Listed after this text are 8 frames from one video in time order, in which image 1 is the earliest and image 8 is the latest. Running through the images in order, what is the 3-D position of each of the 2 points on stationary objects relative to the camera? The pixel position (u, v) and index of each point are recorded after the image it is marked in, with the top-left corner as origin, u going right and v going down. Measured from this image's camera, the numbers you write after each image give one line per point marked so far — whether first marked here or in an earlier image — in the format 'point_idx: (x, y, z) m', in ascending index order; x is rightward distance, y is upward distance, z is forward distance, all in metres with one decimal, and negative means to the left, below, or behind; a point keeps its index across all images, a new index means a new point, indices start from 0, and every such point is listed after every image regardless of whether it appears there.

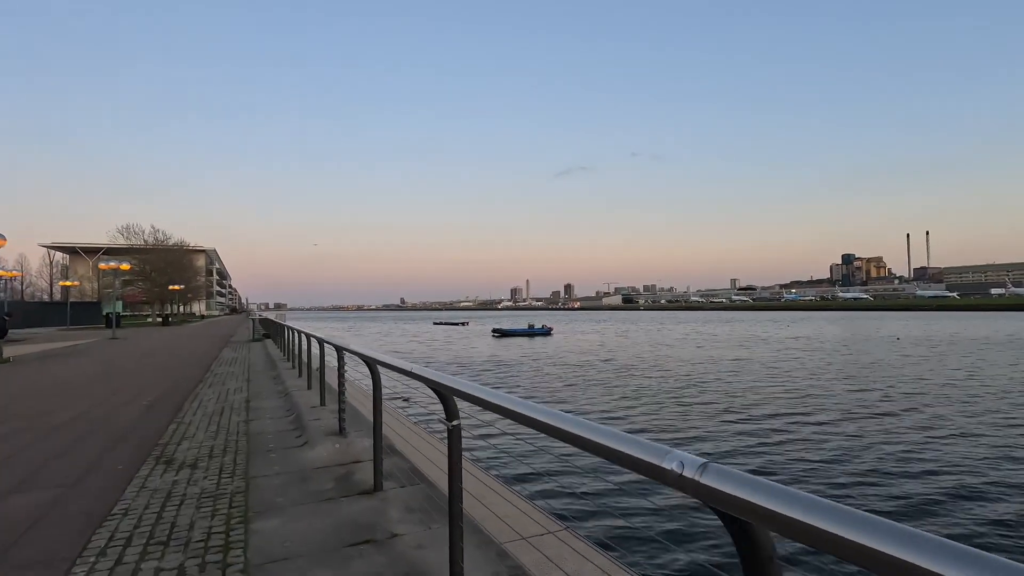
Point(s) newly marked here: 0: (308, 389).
0: (-3.8, -1.9, +11.2) m
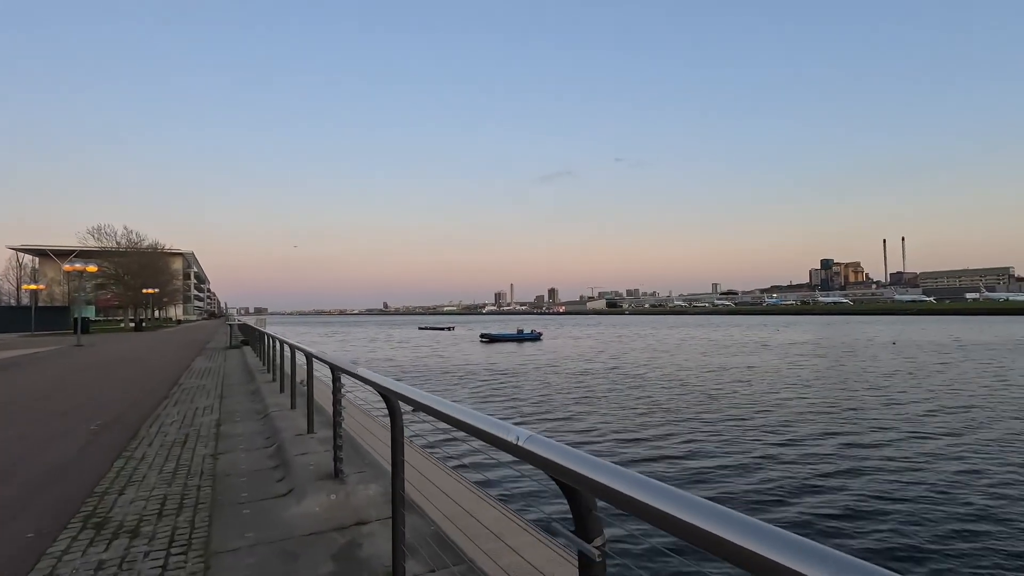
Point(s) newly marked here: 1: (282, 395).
0: (-3.4, -2.0, +9.3) m
1: (-4.3, -2.0, +11.1) m
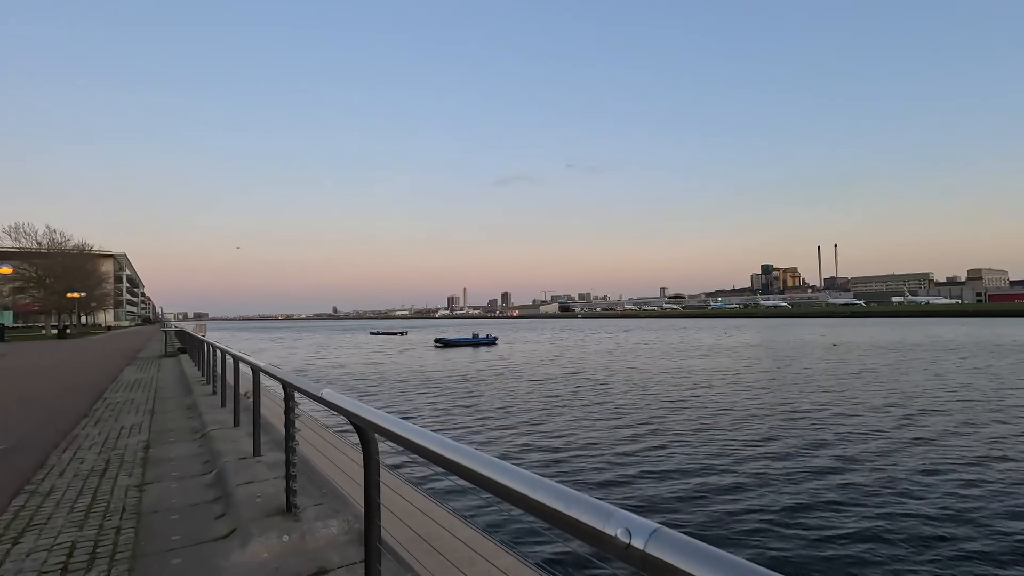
0: (-3.8, -2.0, +8.2) m
1: (-4.8, -2.1, +10.0) m
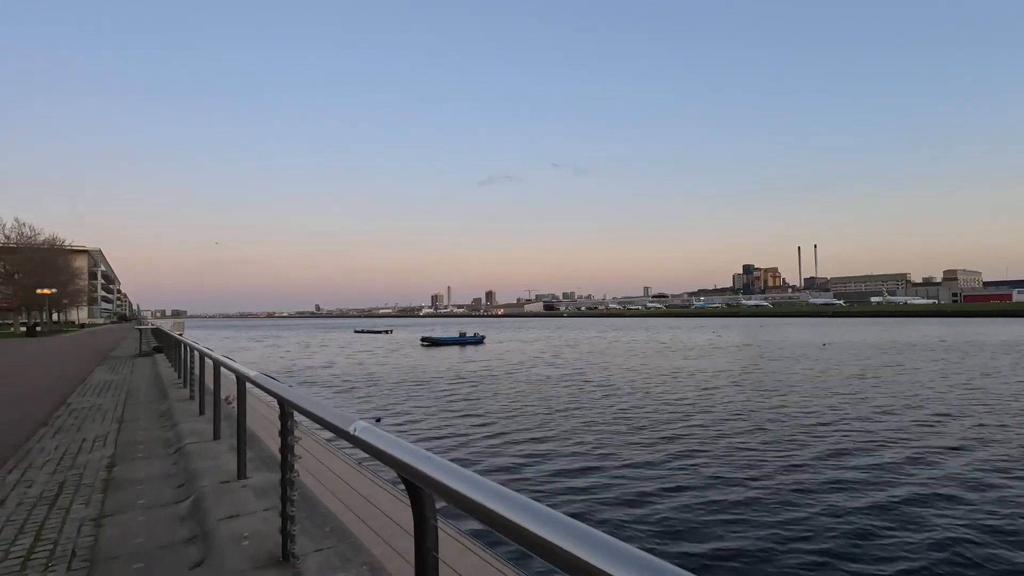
0: (-3.5, -1.9, +7.1) m
1: (-4.6, -2.0, +8.8) m
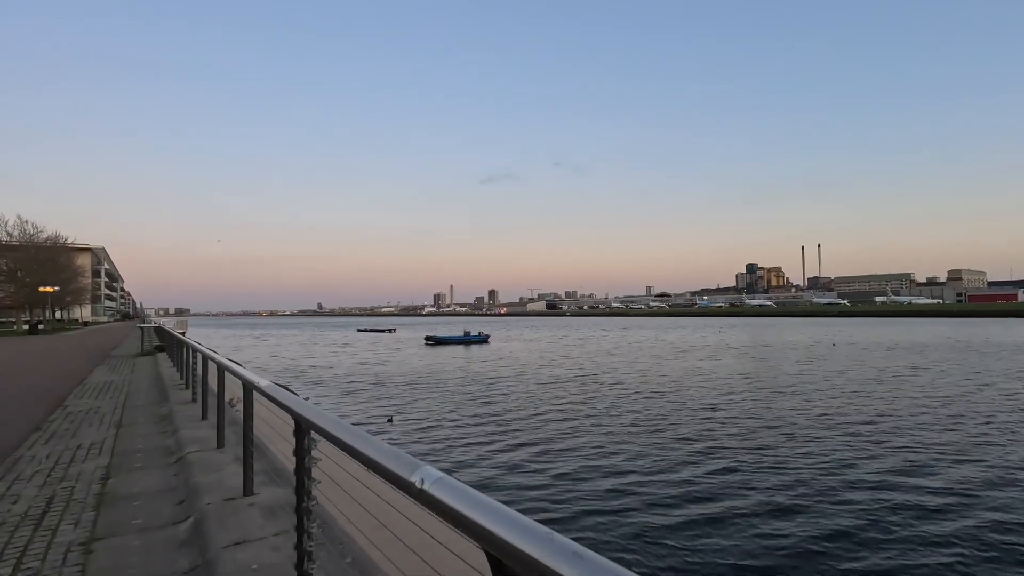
0: (-3.2, -1.9, +6.5) m
1: (-4.3, -1.9, +8.2) m
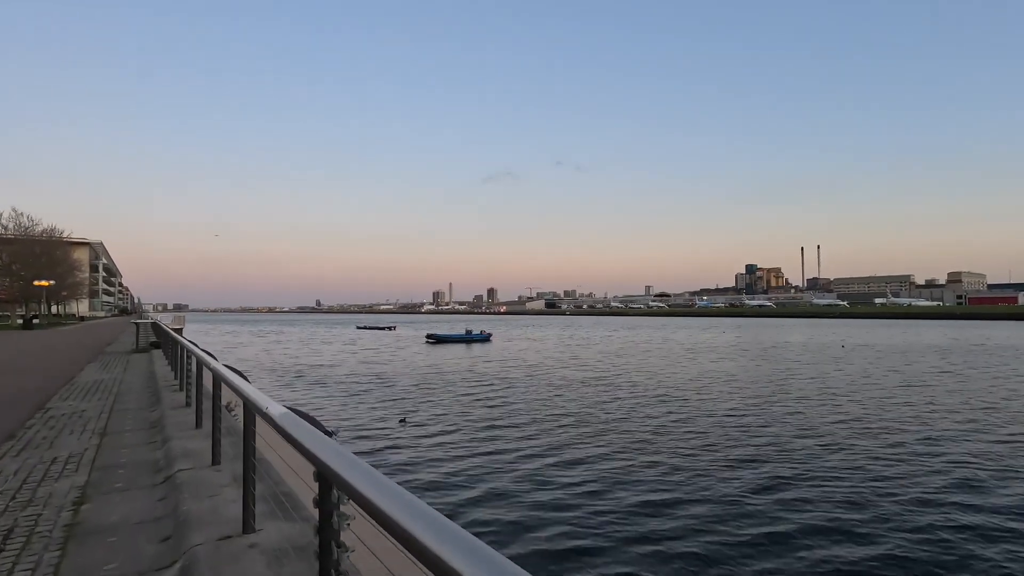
0: (-2.7, -1.8, +5.6) m
1: (-3.8, -1.8, +7.3) m
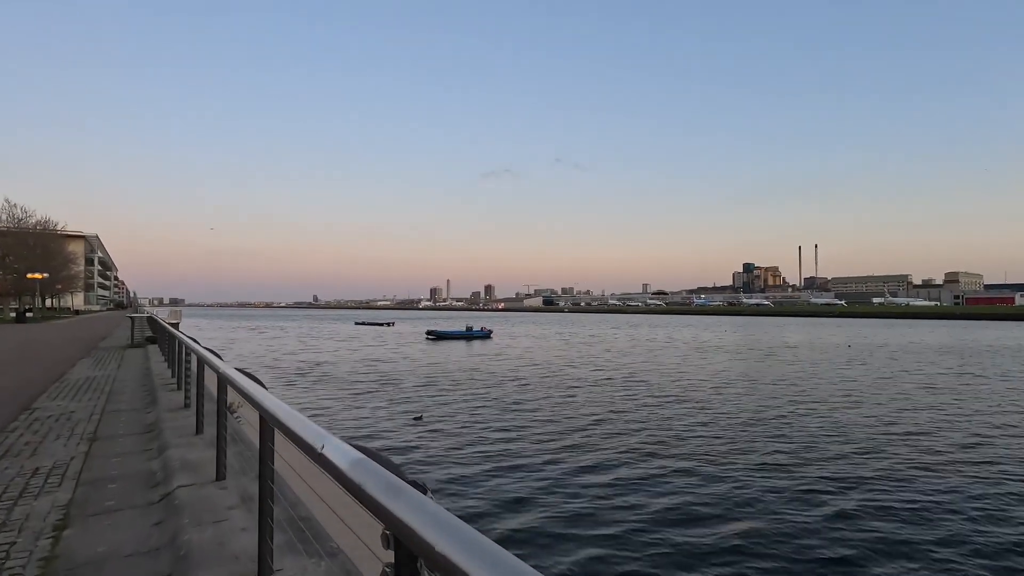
0: (-2.3, -1.7, +4.8) m
1: (-3.4, -1.7, +6.5) m
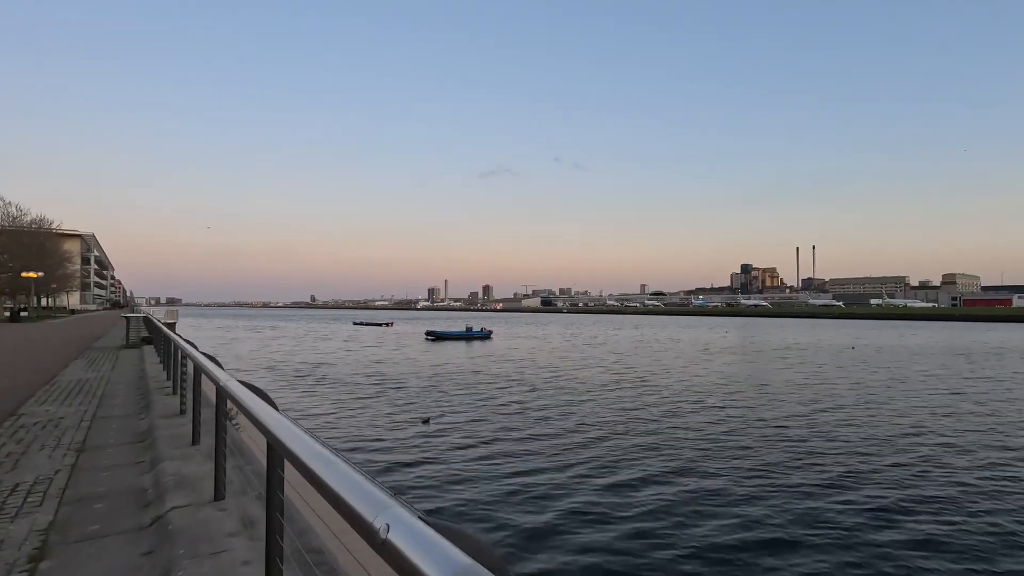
0: (-2.0, -1.7, +4.2) m
1: (-3.2, -1.7, +5.9) m
